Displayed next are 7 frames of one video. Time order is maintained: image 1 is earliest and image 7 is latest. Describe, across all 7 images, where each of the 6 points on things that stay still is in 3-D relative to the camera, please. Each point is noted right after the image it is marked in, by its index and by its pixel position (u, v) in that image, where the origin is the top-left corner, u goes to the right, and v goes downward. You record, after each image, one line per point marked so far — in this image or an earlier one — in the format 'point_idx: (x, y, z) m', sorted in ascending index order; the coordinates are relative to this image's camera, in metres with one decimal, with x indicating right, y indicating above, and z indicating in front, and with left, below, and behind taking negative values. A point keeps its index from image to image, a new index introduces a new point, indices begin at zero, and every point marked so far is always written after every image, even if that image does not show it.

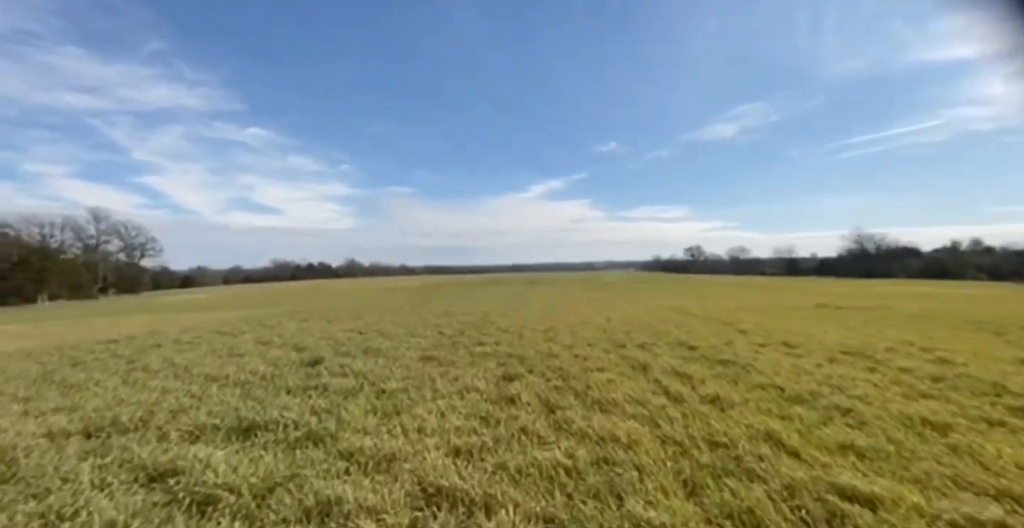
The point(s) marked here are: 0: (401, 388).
0: (-2.1, -2.3, +6.9) m
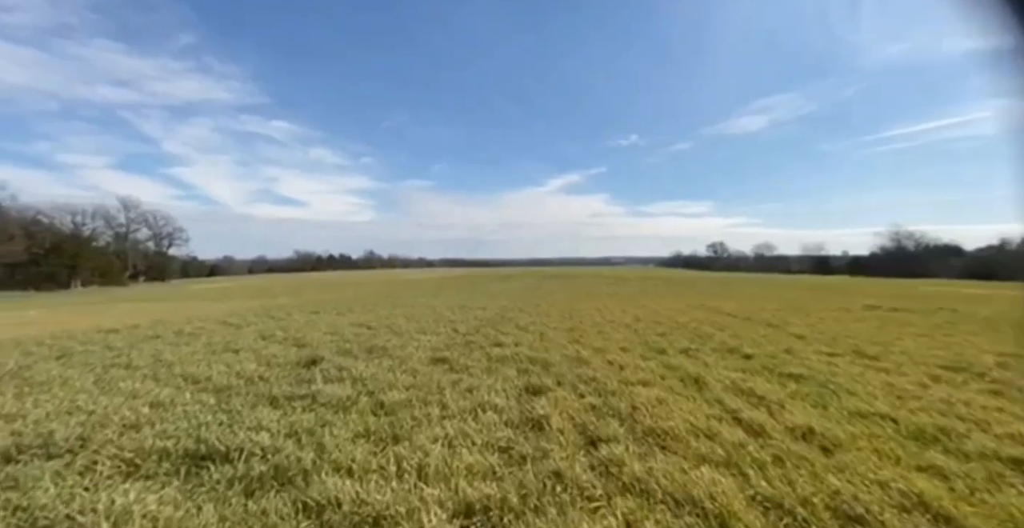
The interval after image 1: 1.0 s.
0: (-1.7, -2.1, +5.8) m
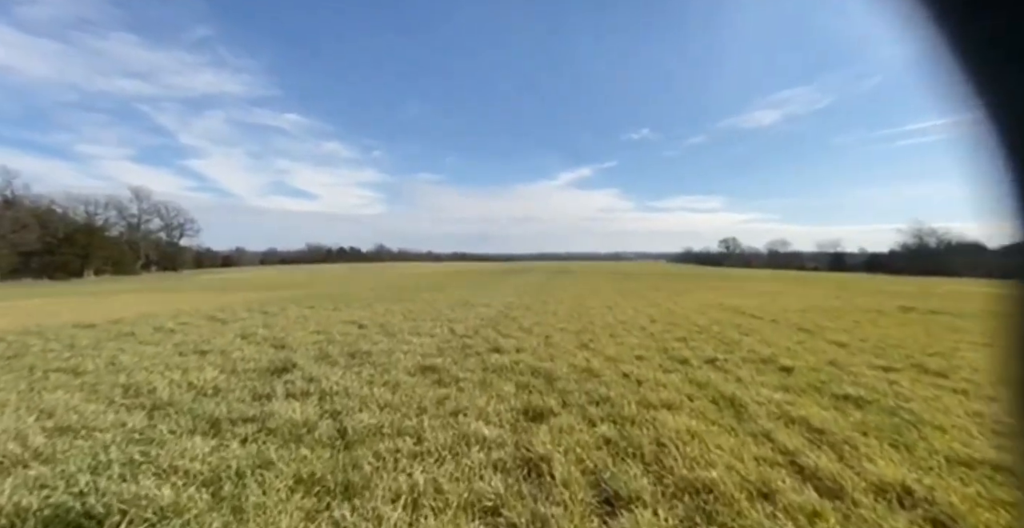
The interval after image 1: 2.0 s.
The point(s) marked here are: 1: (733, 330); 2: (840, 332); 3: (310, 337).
0: (-1.7, -2.0, +4.7) m
1: (+7.1, -2.1, +12.1) m
2: (+10.2, -2.1, +11.7) m
3: (-5.7, -2.1, +10.6) m
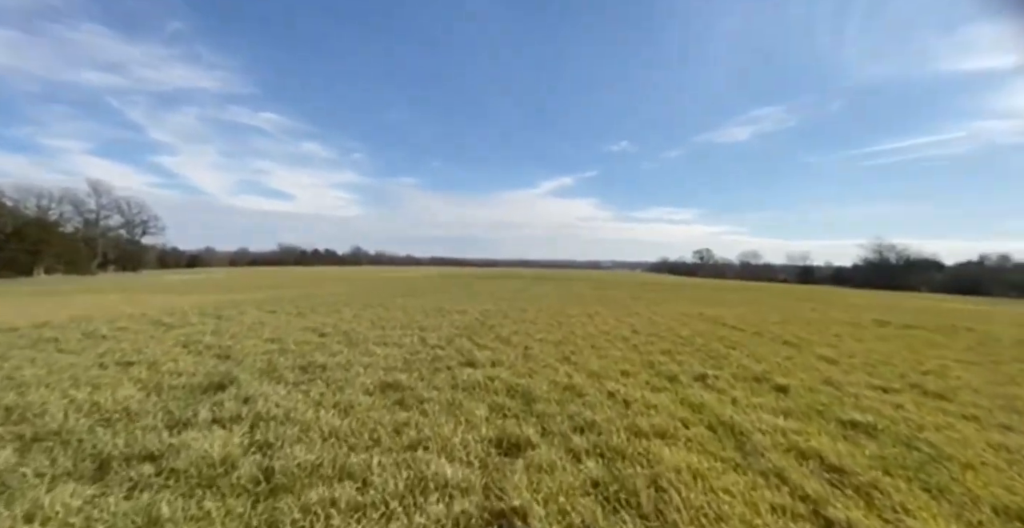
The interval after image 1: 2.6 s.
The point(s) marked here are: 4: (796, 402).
0: (-2.1, -2.0, +3.8) m
1: (+6.4, -2.4, +11.6) m
2: (+9.5, -2.5, +11.4) m
3: (-6.3, -2.1, +9.5) m
4: (+4.7, -2.3, +6.2) m
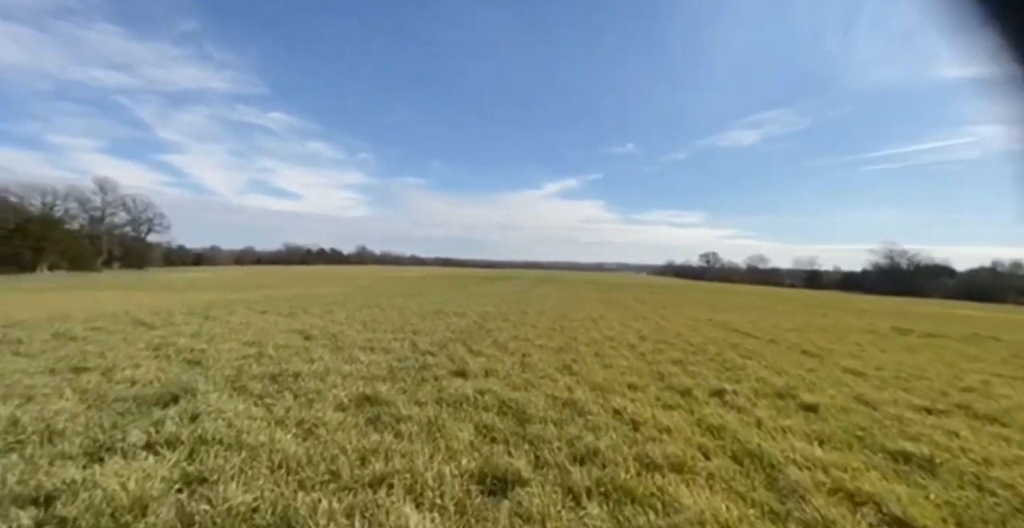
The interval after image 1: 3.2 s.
0: (-2.2, -2.0, +3.0) m
1: (+6.3, -2.5, +10.8) m
2: (+9.4, -2.6, +10.5) m
3: (-6.4, -2.0, +8.8) m
4: (+4.6, -2.3, +5.4) m
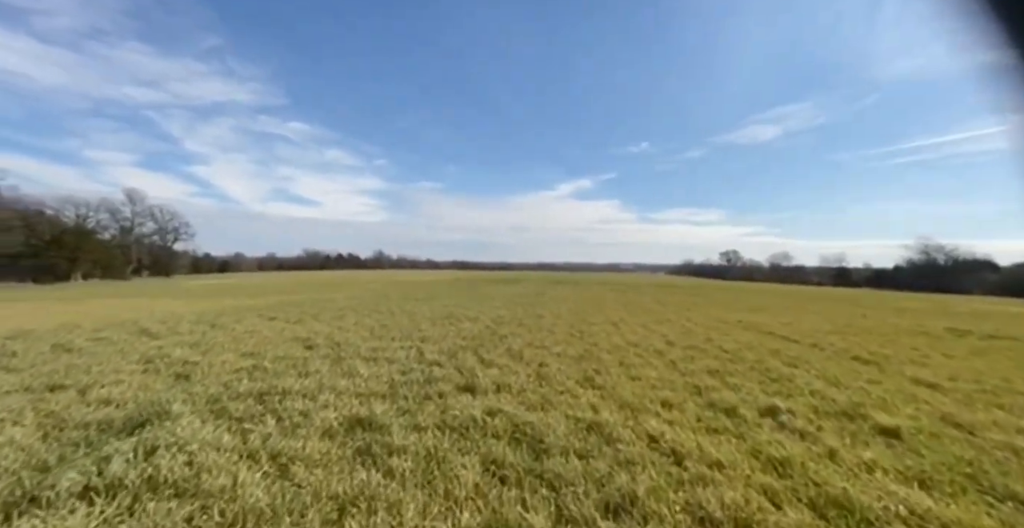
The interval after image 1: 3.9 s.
0: (-2.1, -2.0, +2.2) m
1: (+6.7, -2.4, +9.6) m
2: (+9.8, -2.5, +9.3) m
3: (-6.1, -2.1, +8.2) m
4: (+4.8, -2.2, +4.3) m
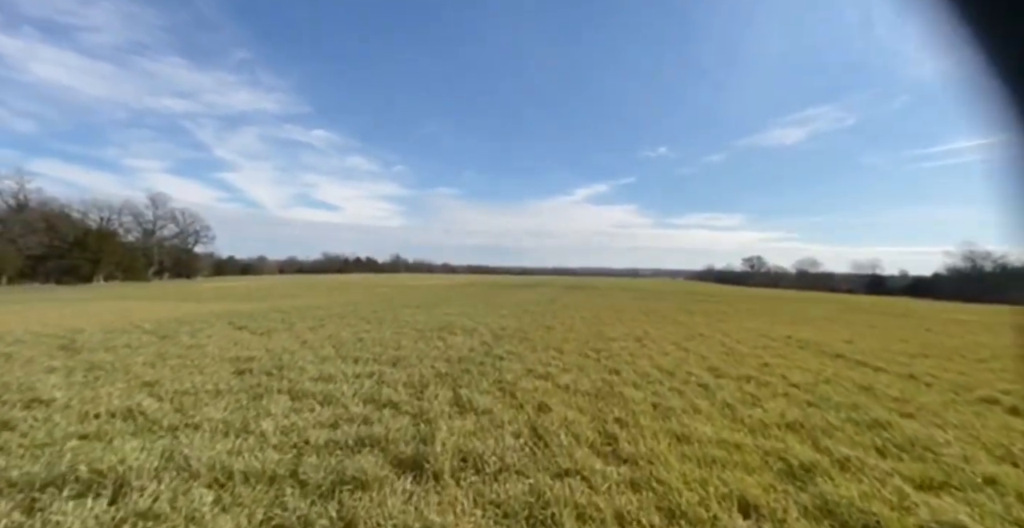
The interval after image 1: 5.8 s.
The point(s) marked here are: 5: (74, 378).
0: (-2.6, -1.9, -0.2) m
1: (+6.5, -2.5, +6.8) m
2: (+9.6, -2.6, +6.3) m
3: (-6.3, -2.1, +5.8) m
4: (+4.4, -2.2, +1.6) m
5: (-8.2, -2.1, +7.1) m
